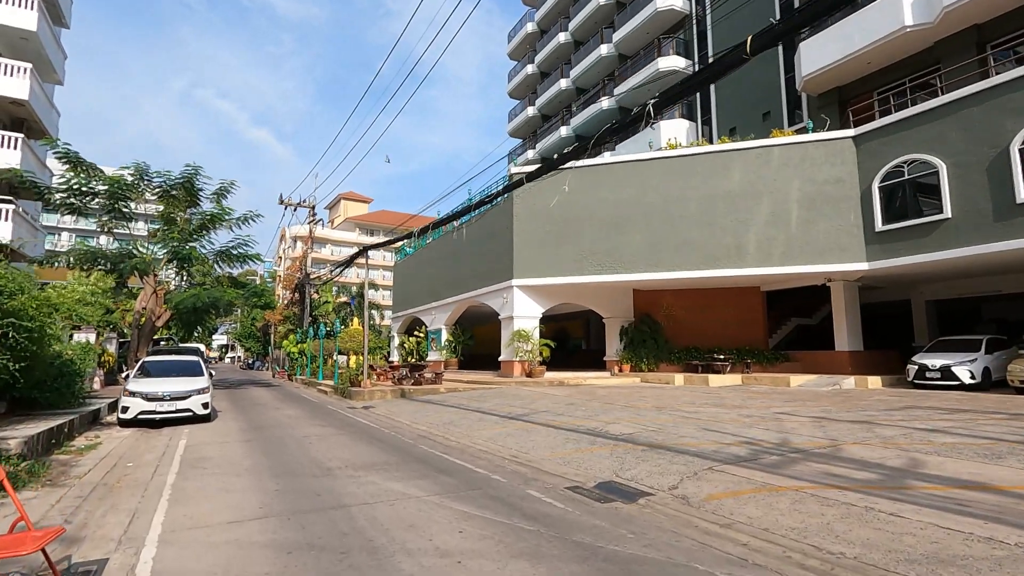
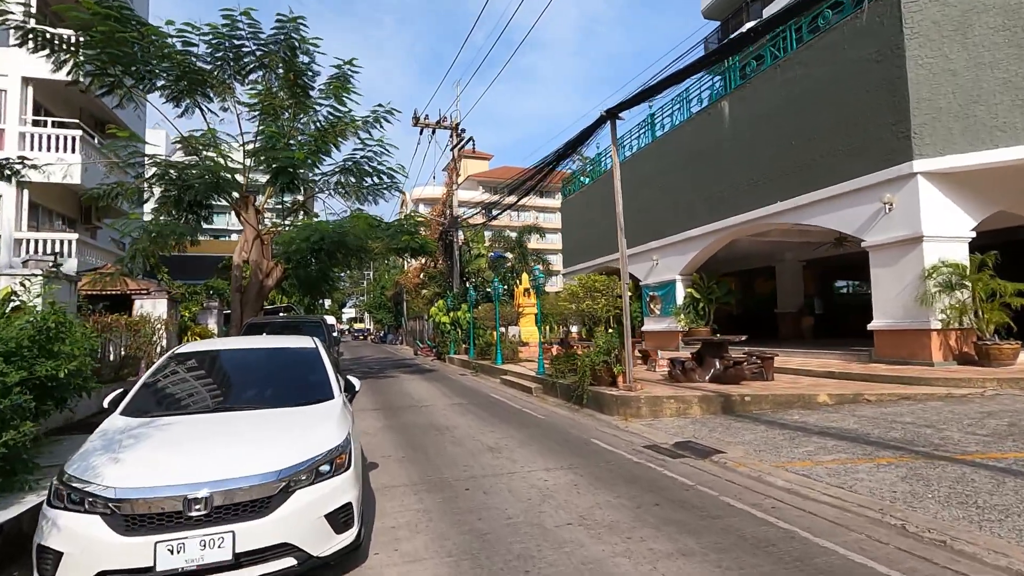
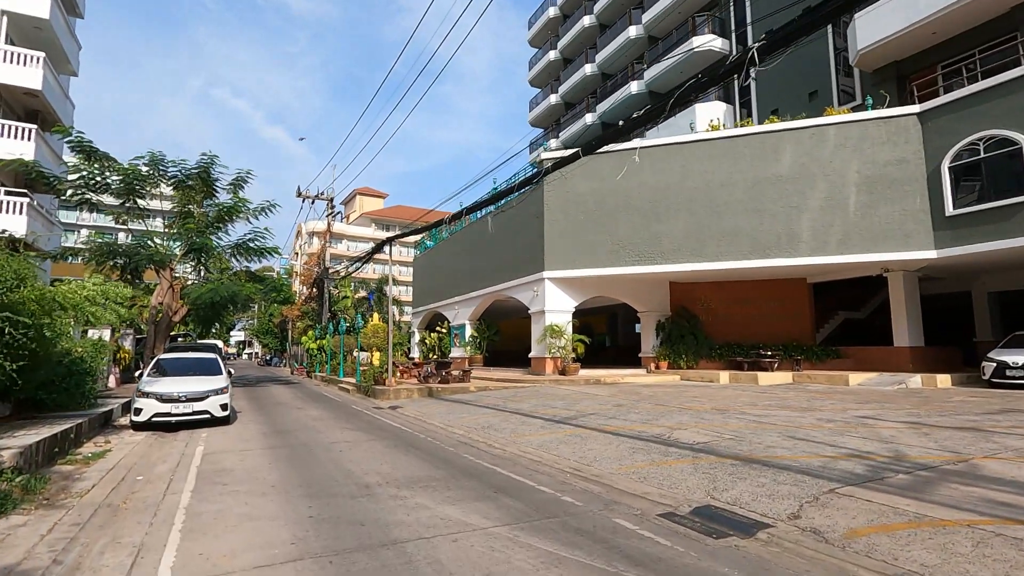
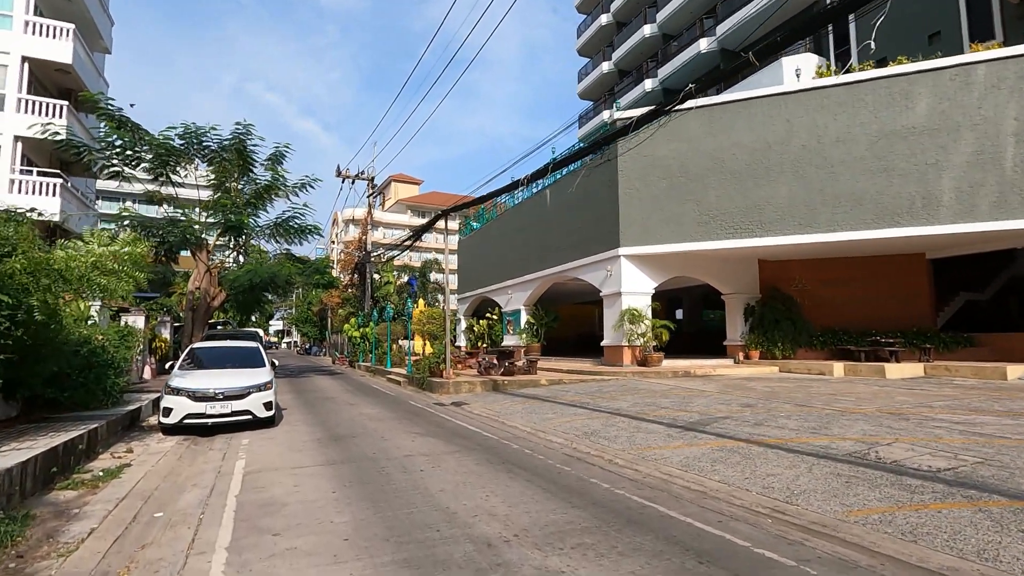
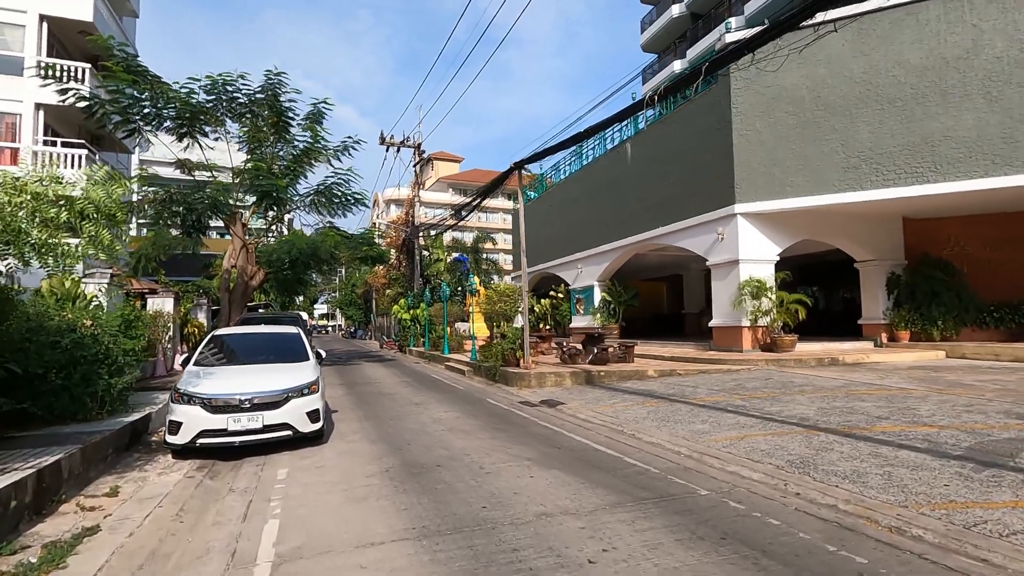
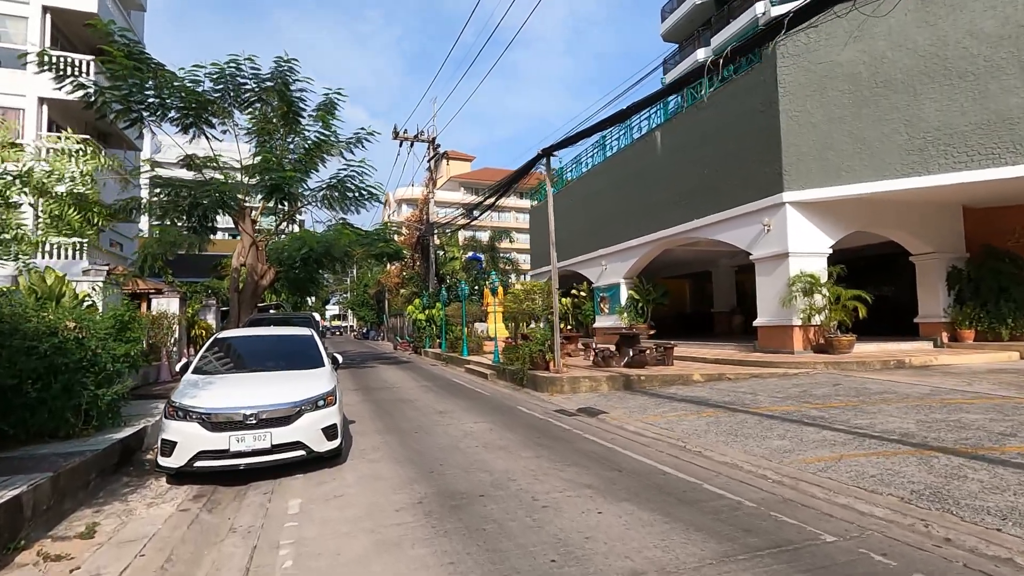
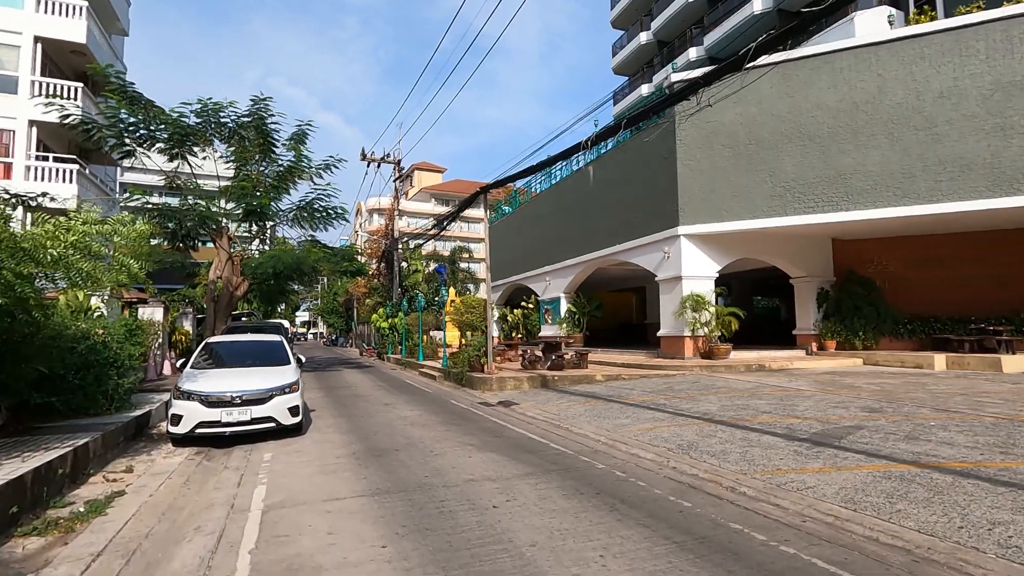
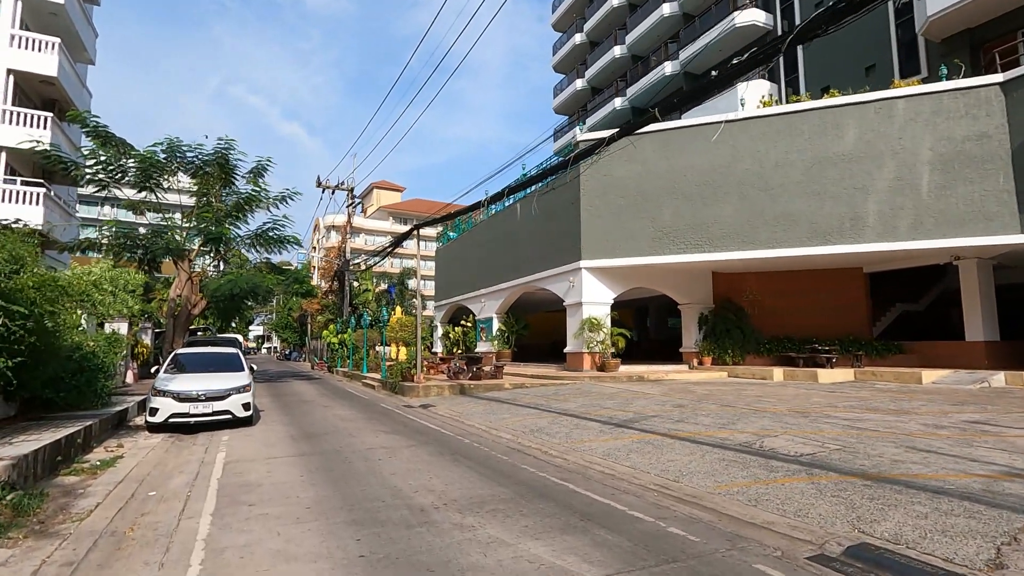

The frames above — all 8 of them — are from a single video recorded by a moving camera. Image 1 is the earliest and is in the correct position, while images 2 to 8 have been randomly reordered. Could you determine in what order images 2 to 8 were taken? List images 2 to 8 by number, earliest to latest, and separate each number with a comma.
3, 8, 4, 7, 5, 6, 2
